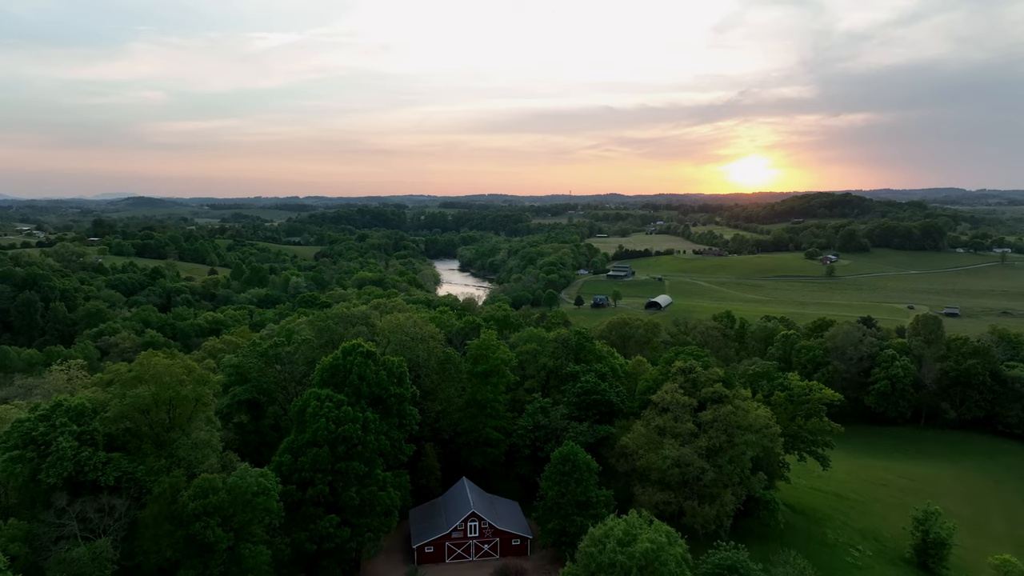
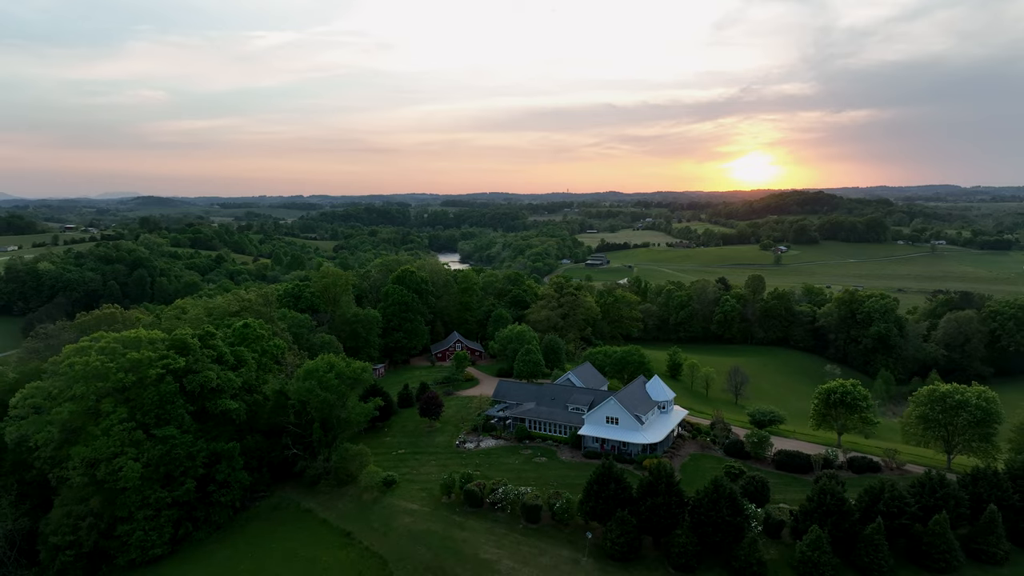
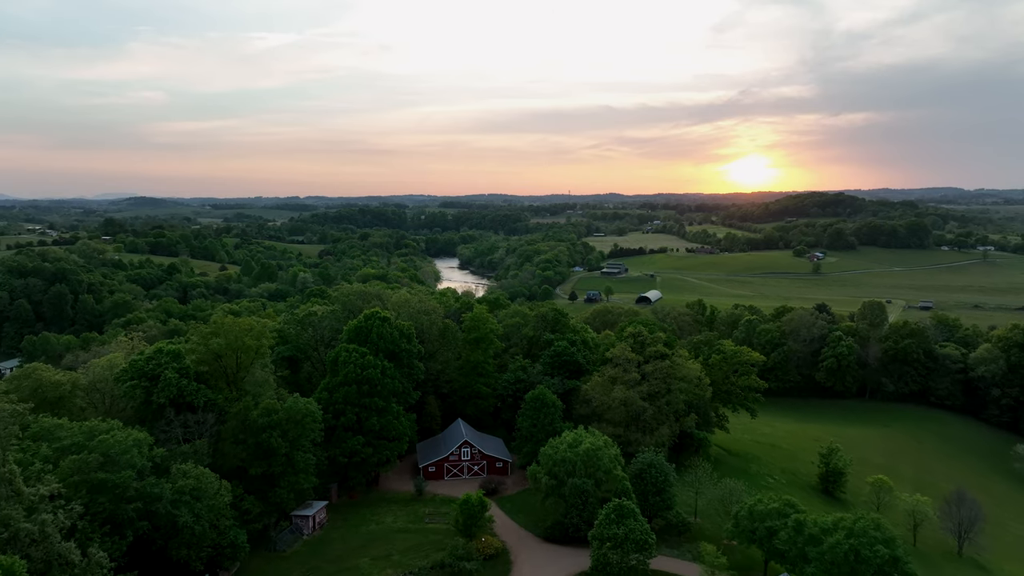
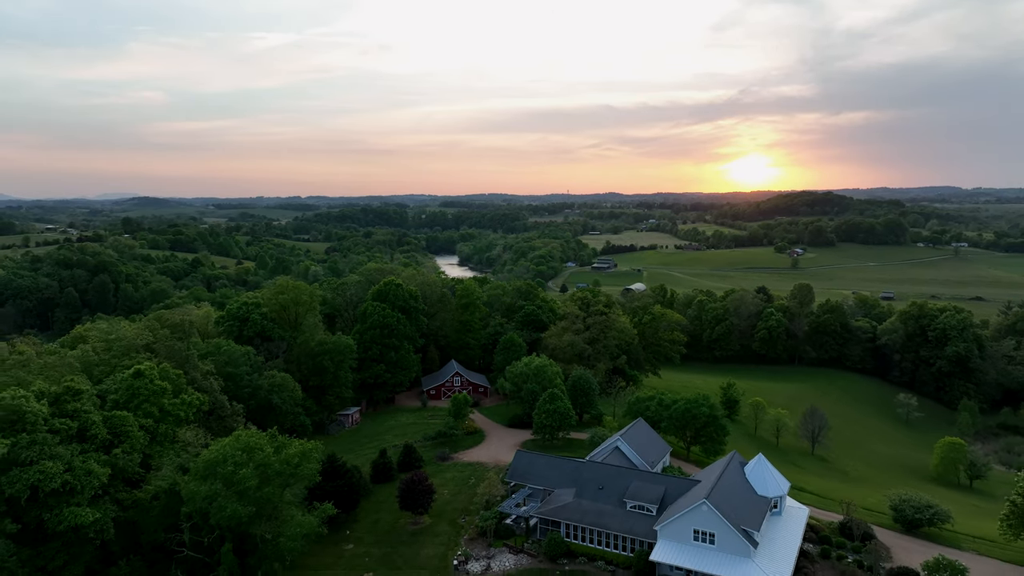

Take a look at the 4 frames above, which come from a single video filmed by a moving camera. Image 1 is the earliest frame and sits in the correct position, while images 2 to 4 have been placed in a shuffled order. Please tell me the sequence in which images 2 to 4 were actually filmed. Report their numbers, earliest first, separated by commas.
3, 4, 2
